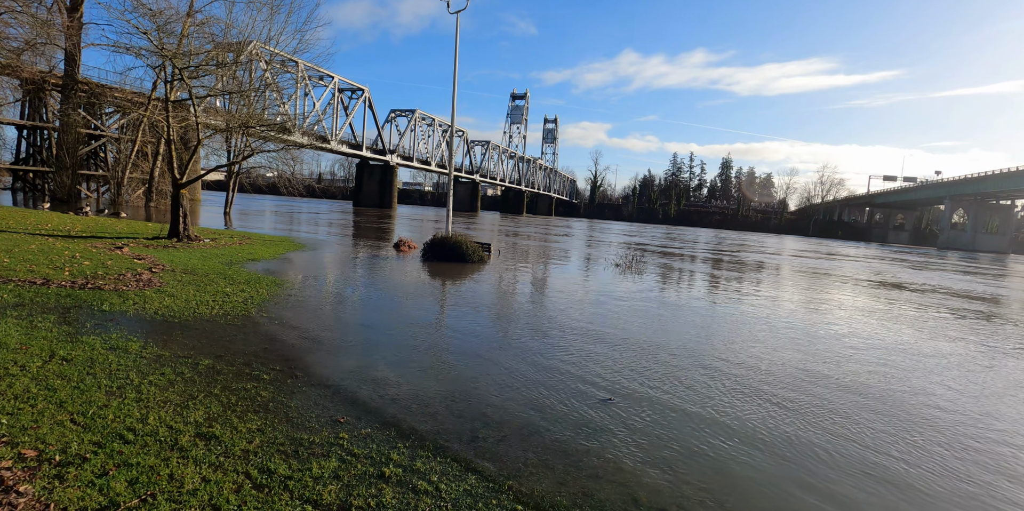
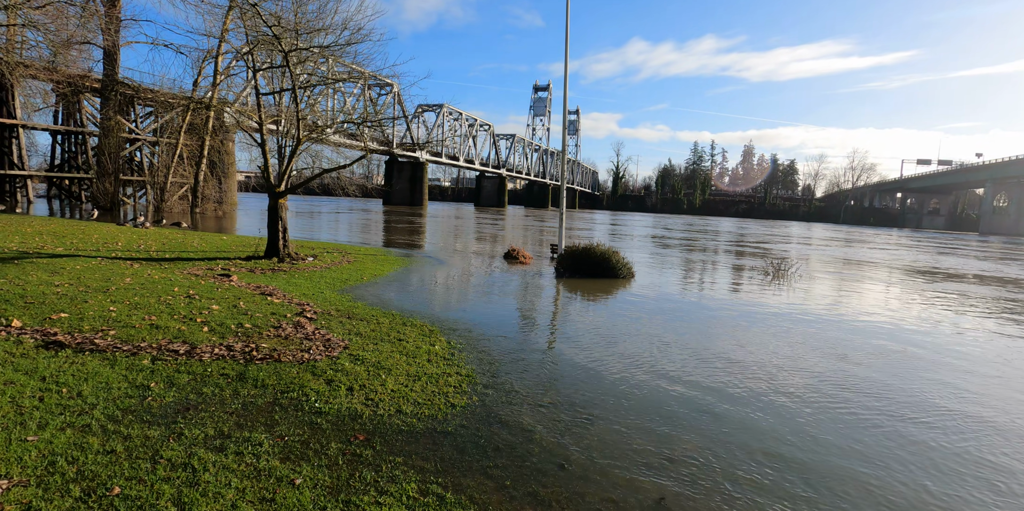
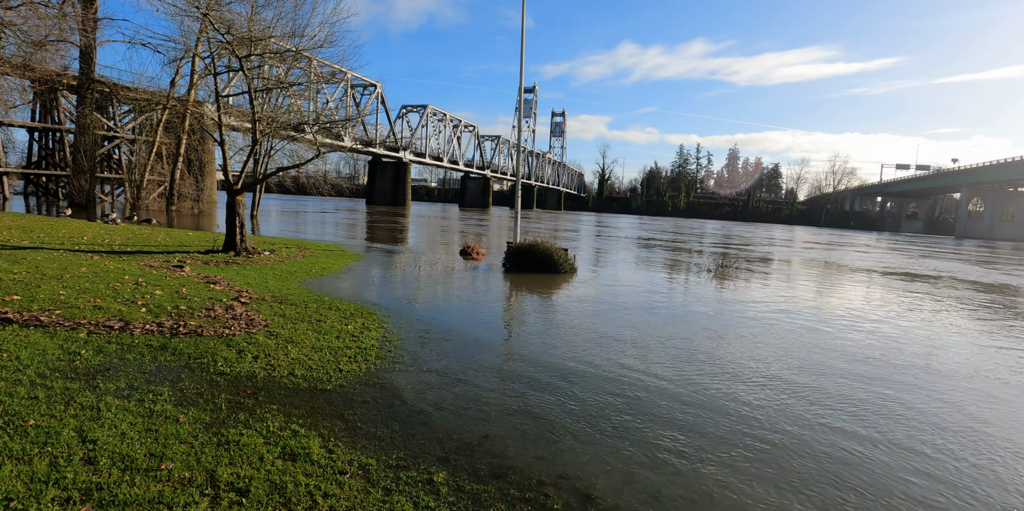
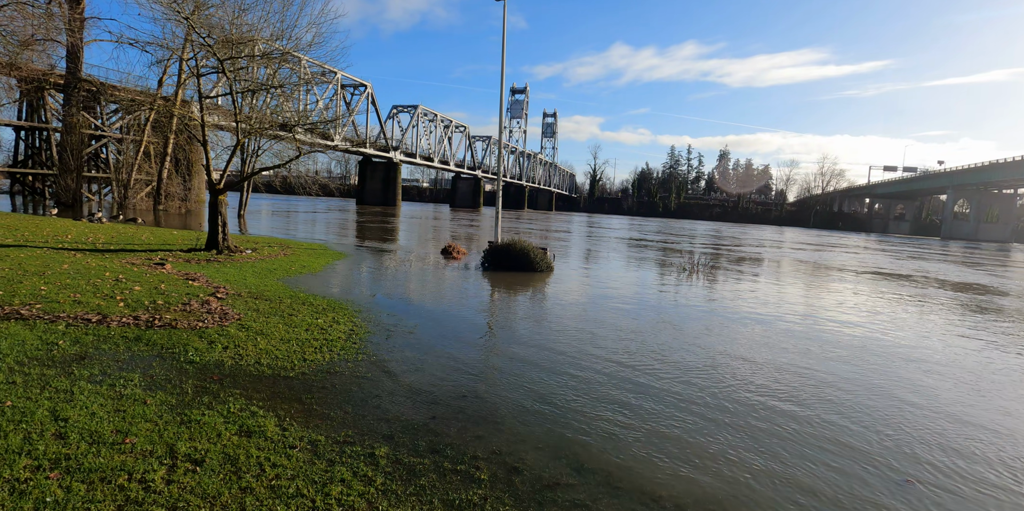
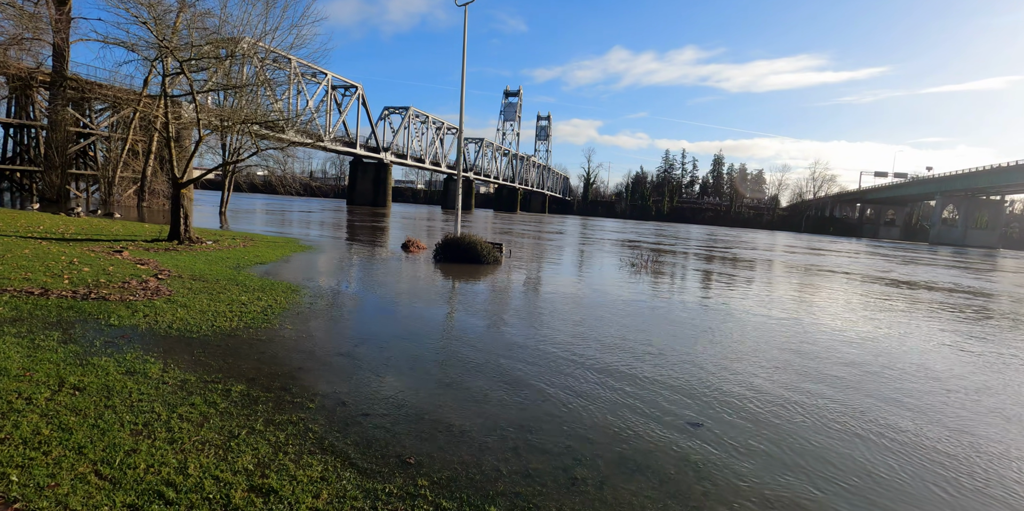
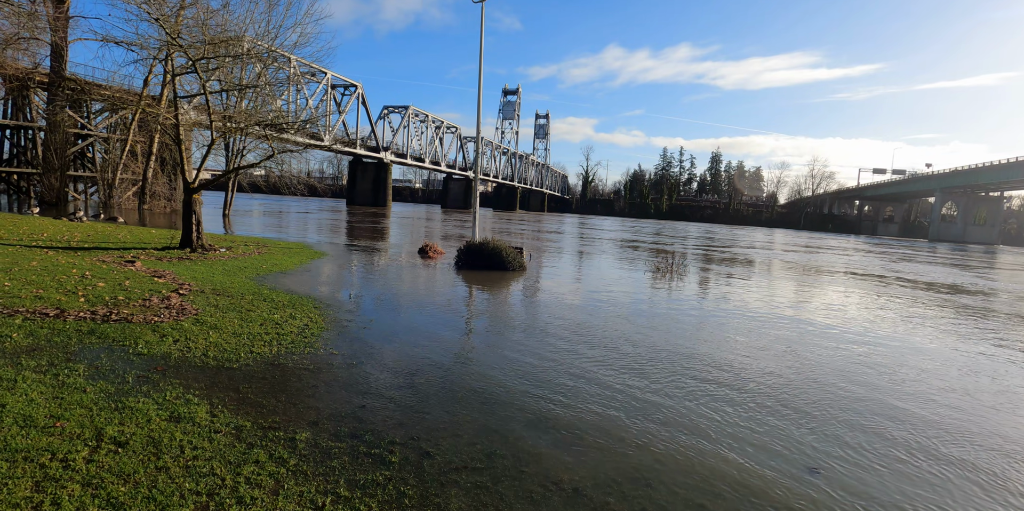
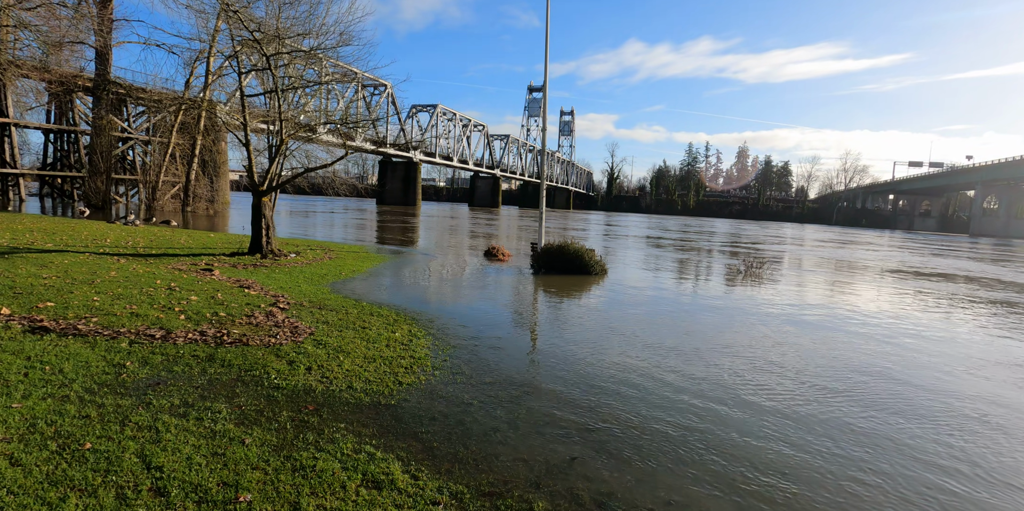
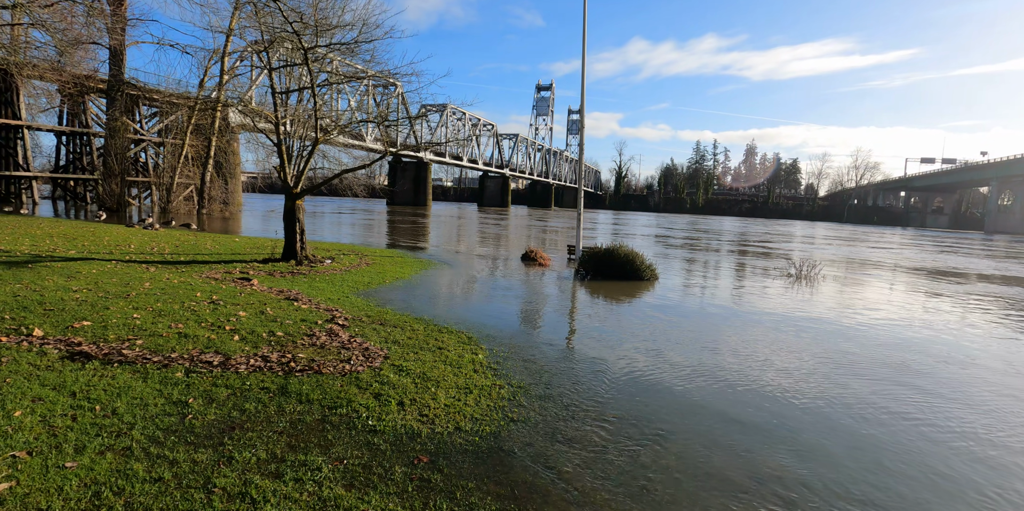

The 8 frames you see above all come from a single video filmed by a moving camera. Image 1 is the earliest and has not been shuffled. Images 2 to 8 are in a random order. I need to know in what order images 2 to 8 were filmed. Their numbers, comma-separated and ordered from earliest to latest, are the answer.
5, 6, 4, 3, 7, 2, 8
